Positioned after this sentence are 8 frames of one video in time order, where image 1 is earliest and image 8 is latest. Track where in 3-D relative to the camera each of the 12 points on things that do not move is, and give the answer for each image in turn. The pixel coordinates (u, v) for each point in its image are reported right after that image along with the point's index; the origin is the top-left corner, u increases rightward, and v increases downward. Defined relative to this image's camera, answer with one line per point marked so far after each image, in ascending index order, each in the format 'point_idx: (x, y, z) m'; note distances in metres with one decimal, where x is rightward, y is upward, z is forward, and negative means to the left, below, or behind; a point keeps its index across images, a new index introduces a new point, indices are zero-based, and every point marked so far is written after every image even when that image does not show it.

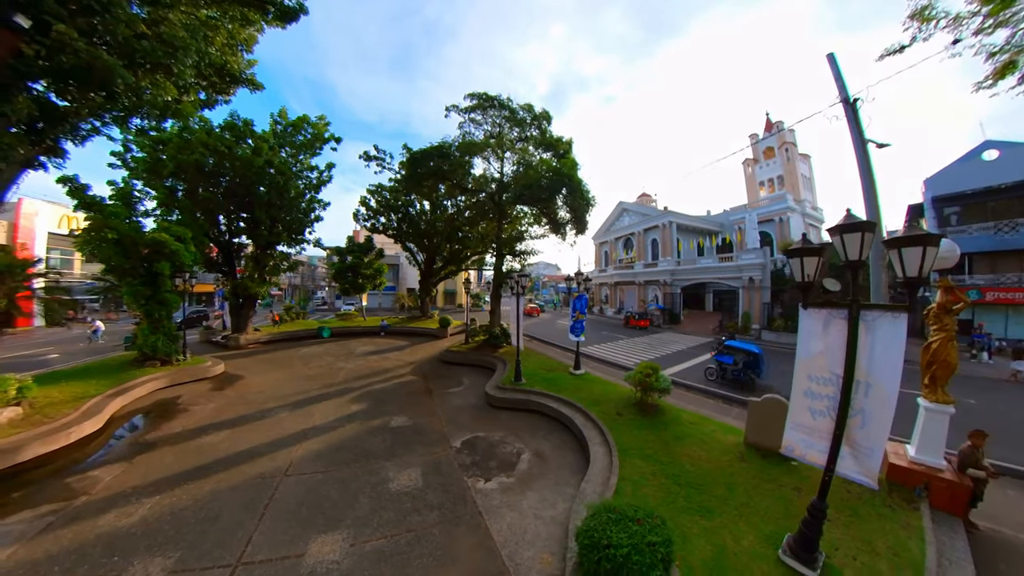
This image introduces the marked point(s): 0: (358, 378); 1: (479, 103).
0: (-4.0, -2.4, +8.6) m
1: (-0.9, +6.2, +10.6) m
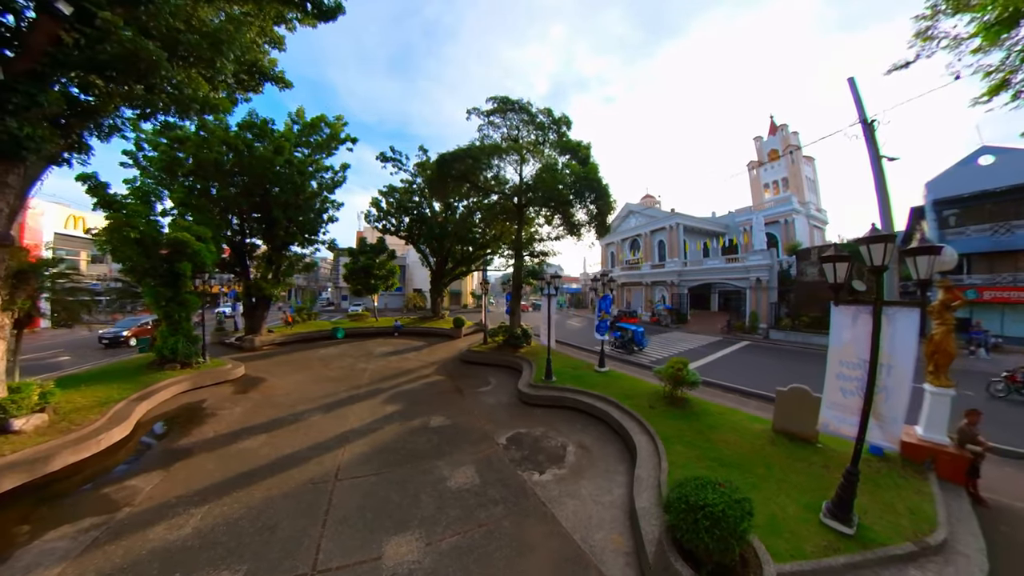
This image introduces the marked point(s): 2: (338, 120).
0: (-3.4, -2.5, +8.8) m
1: (-0.3, +6.1, +10.9) m
2: (-6.9, +6.9, +12.9) m
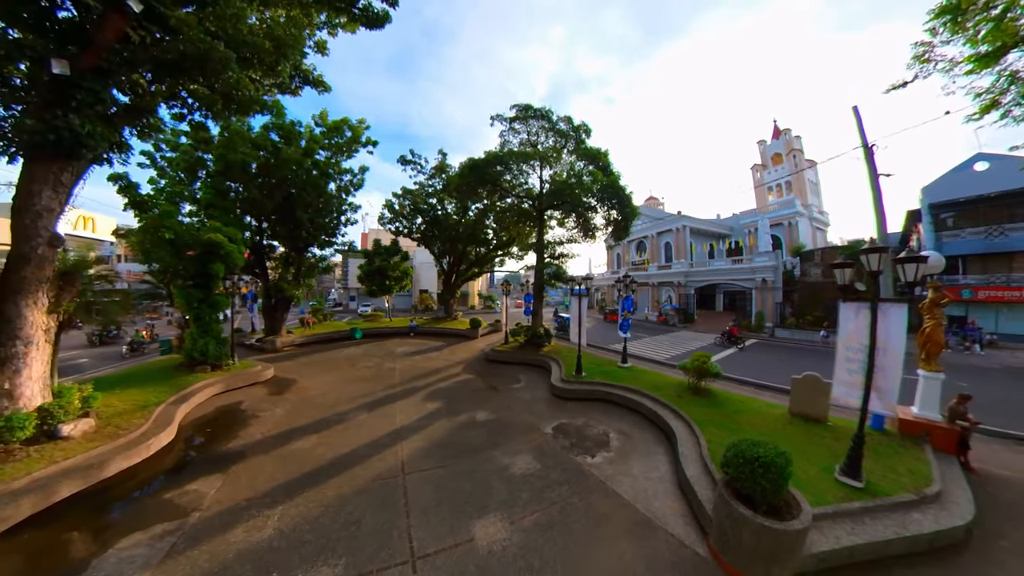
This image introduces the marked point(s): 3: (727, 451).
0: (-2.7, -2.6, +9.3) m
1: (+0.4, +6.1, +11.4) m
2: (-6.3, +6.9, +13.4) m
3: (+2.0, -1.5, +3.0) m
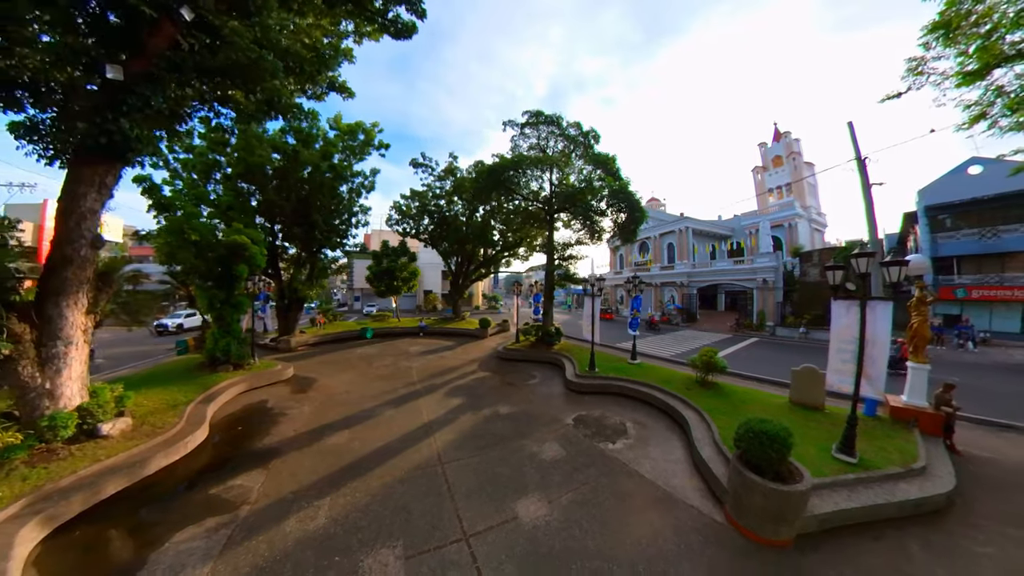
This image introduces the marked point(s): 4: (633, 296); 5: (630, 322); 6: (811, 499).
0: (-2.3, -2.6, +9.7) m
1: (+0.7, +6.1, +11.8) m
2: (-5.9, +6.8, +13.8) m
3: (+2.4, -1.5, +3.4) m
4: (+4.7, -0.3, +12.3) m
5: (+4.1, -1.2, +11.2) m
6: (+3.0, -2.1, +3.3) m
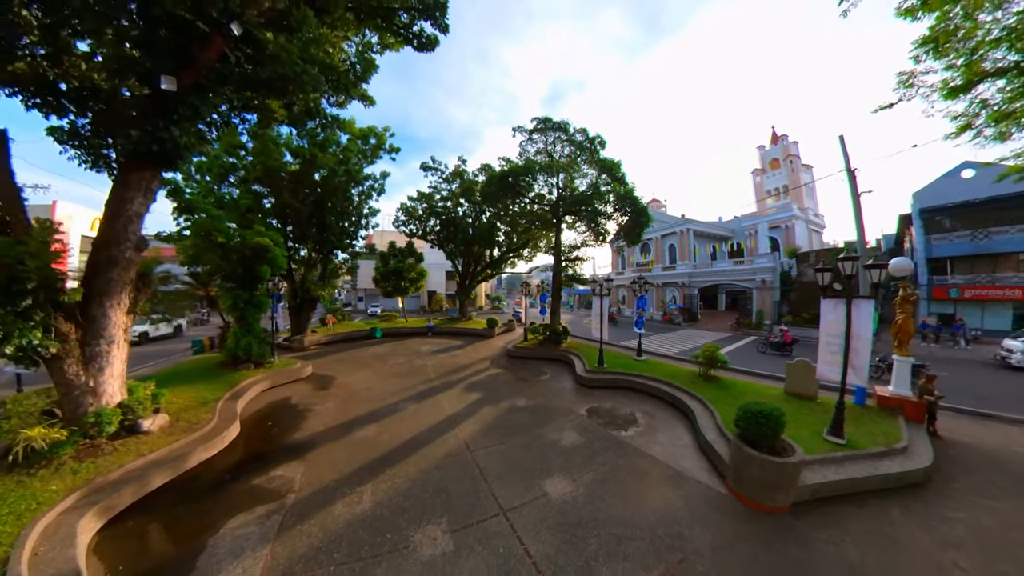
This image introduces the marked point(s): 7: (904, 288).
0: (-2.0, -2.6, +10.2) m
1: (+1.1, +6.0, +12.2) m
2: (-5.6, +6.8, +14.2) m
3: (+2.7, -1.5, +3.9) m
4: (+5.0, -0.3, +12.8) m
5: (+4.4, -1.2, +11.7) m
6: (+3.4, -2.1, +3.8) m
7: (+6.9, 0.0, +5.7) m
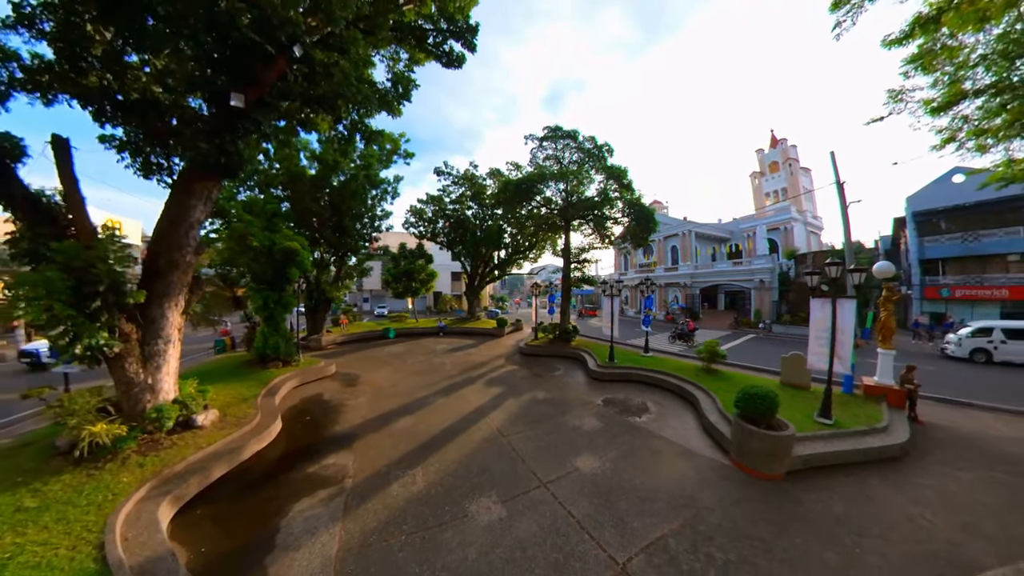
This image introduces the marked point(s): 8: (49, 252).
0: (-1.5, -2.6, +10.8) m
1: (+1.5, +6.0, +12.9) m
2: (-5.1, +6.7, +14.8) m
3: (+3.2, -1.5, +4.5) m
4: (+5.4, -0.3, +13.4) m
5: (+4.9, -1.2, +12.3) m
6: (+3.8, -2.1, +4.4) m
7: (+7.3, 0.0, +6.3) m
8: (-6.9, +0.5, +4.8) m
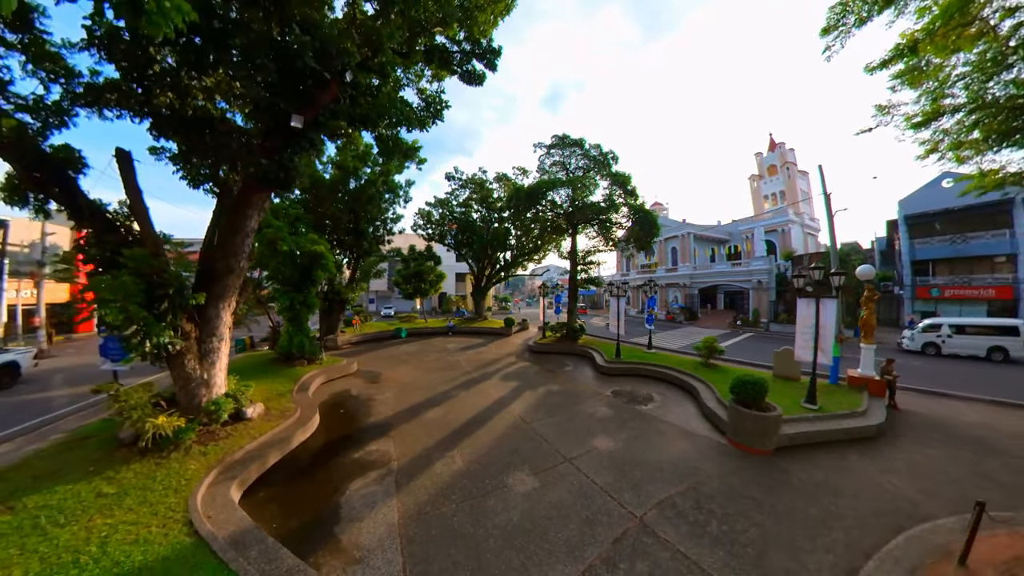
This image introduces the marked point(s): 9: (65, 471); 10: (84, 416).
0: (-1.1, -2.7, +11.4) m
1: (+1.9, +6.0, +13.5) m
2: (-4.7, +6.7, +15.5) m
3: (+3.6, -1.5, +5.2) m
4: (+5.8, -0.3, +14.1) m
5: (+5.3, -1.2, +13.0) m
6: (+4.2, -2.2, +5.0) m
7: (+7.7, 0.0, +7.0) m
8: (-6.5, +0.5, +5.4) m
9: (-7.1, -2.9, +5.2) m
10: (-10.8, -3.2, +8.2) m
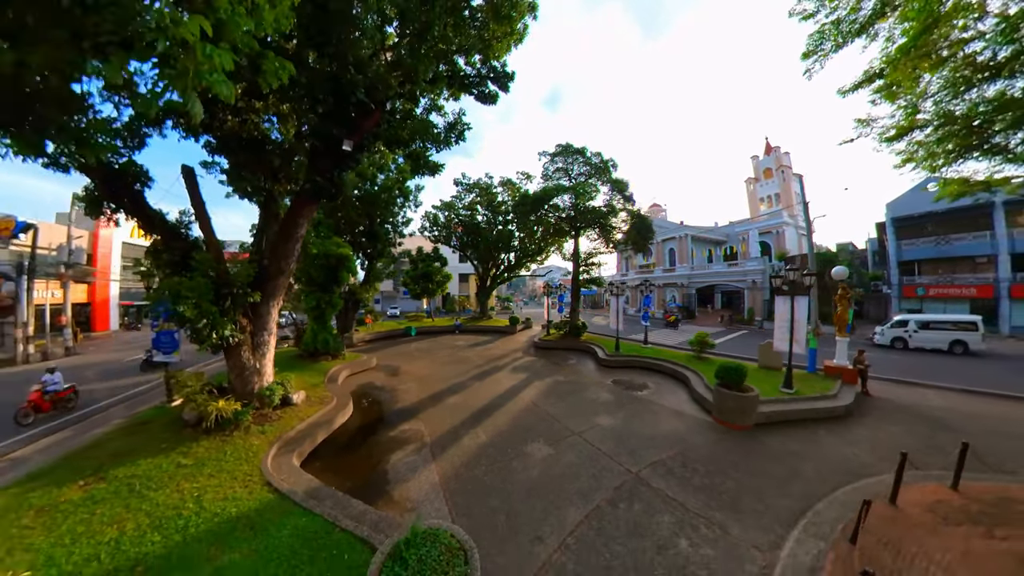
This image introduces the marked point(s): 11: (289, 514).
0: (-0.8, -2.7, +12.2) m
1: (+2.2, +6.0, +14.3) m
2: (-4.5, +6.7, +16.3) m
3: (+3.8, -1.5, +5.9) m
4: (+6.1, -0.3, +14.9) m
5: (+5.6, -1.2, +13.7) m
6: (+4.5, -2.2, +5.8) m
7: (+8.0, 0.0, +7.7) m
8: (-6.3, +0.5, +6.2) m
9: (-6.8, -2.9, +5.9) m
10: (-10.5, -3.2, +9.0) m
11: (-2.7, -2.8, +3.9) m
